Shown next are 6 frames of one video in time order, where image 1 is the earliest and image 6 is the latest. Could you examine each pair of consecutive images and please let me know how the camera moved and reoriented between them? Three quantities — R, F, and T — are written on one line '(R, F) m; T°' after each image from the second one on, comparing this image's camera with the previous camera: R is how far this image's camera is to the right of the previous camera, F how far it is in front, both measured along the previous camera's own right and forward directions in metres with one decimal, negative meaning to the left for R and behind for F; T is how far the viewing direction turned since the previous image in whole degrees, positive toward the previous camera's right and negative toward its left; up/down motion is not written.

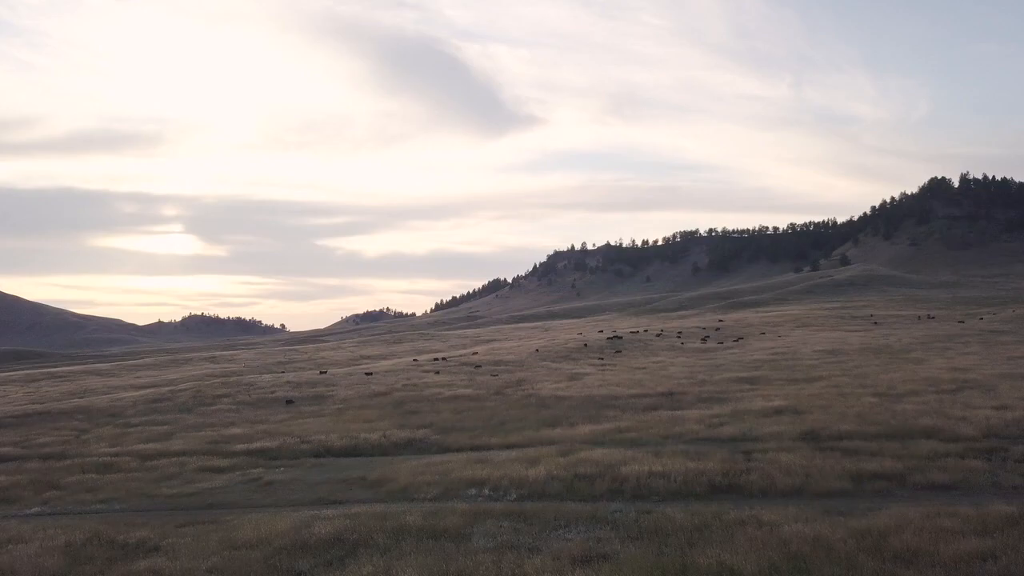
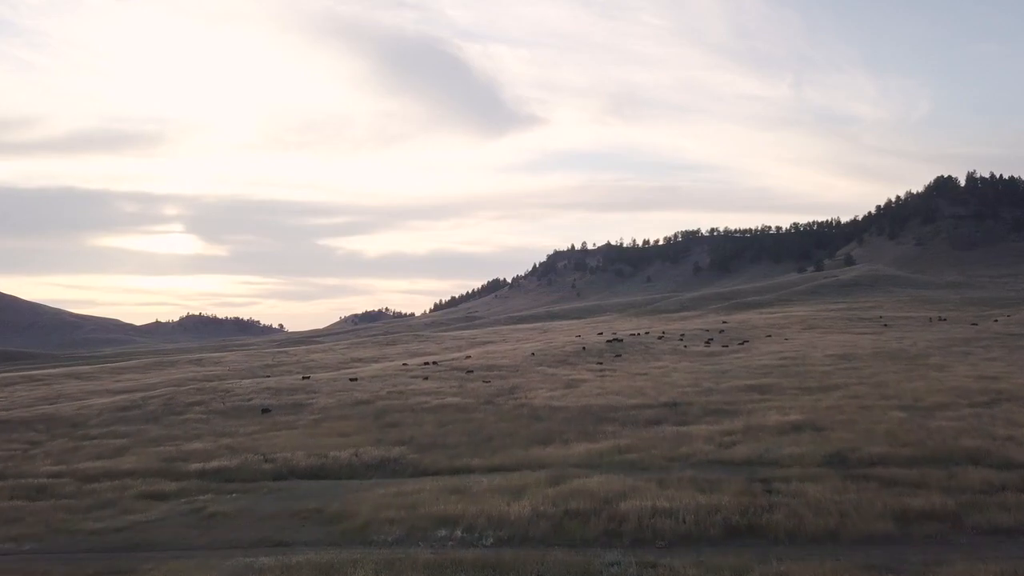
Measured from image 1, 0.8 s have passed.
(+0.4, +2.6) m; 0°
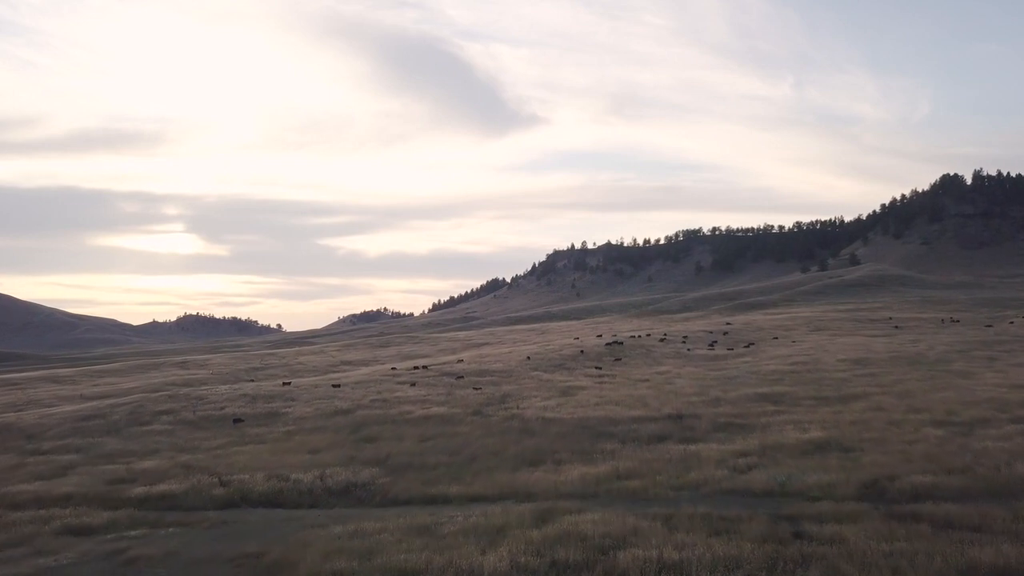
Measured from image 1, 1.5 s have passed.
(+0.4, +2.6) m; 0°
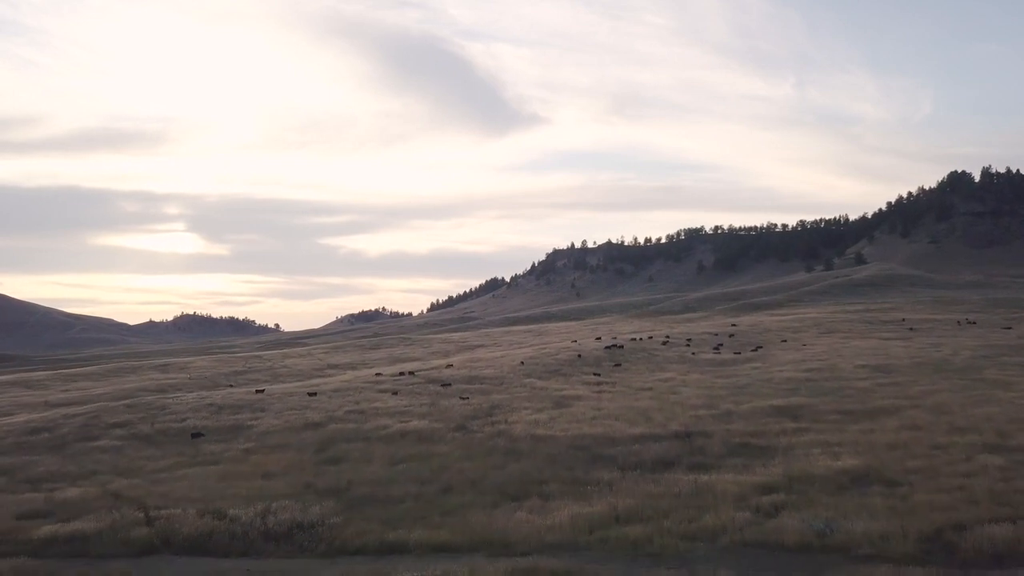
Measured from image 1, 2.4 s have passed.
(+0.5, +3.2) m; 0°
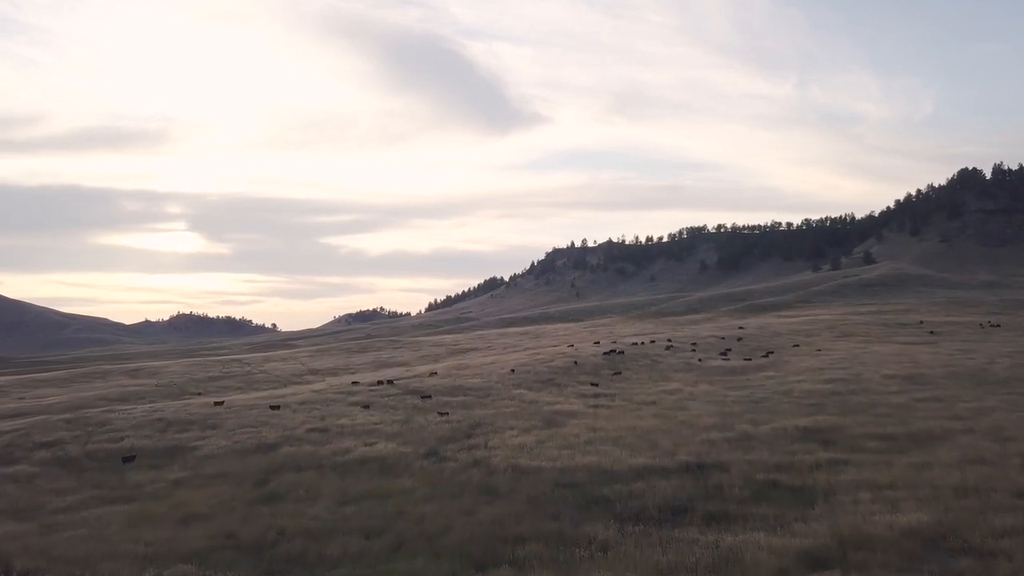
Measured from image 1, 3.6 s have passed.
(+0.6, +4.0) m; 0°
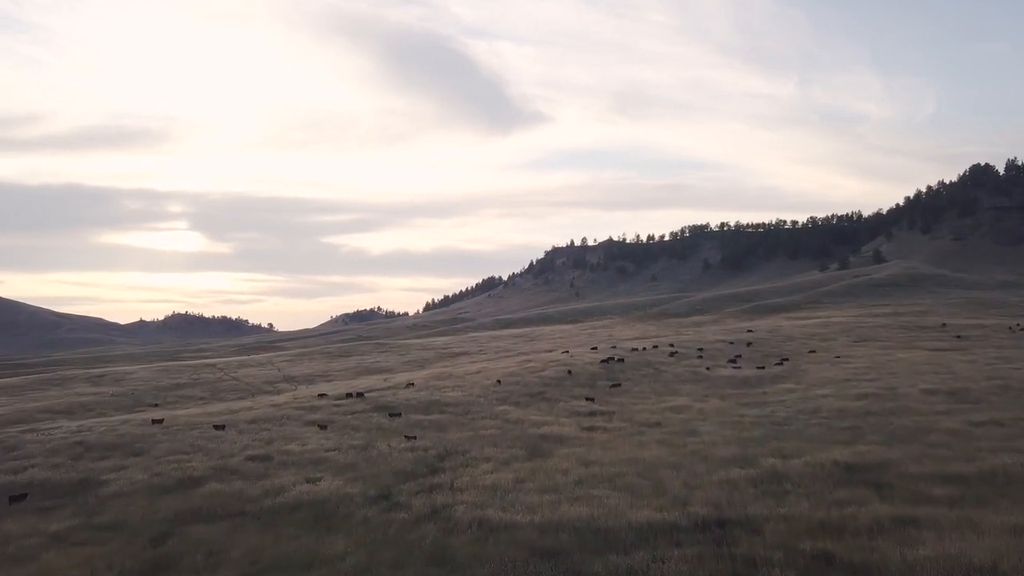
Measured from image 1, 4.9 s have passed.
(+0.7, +4.6) m; 0°
